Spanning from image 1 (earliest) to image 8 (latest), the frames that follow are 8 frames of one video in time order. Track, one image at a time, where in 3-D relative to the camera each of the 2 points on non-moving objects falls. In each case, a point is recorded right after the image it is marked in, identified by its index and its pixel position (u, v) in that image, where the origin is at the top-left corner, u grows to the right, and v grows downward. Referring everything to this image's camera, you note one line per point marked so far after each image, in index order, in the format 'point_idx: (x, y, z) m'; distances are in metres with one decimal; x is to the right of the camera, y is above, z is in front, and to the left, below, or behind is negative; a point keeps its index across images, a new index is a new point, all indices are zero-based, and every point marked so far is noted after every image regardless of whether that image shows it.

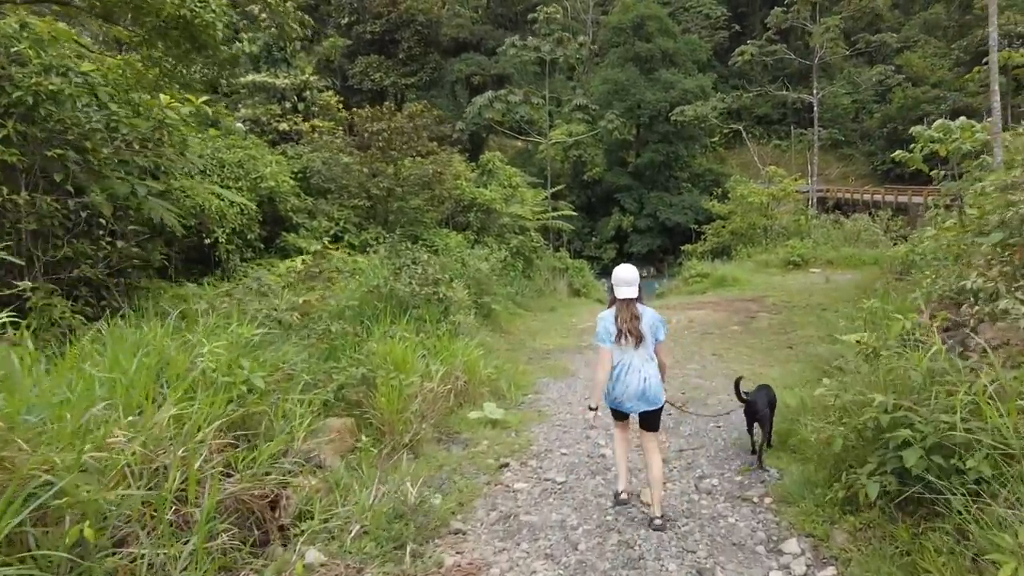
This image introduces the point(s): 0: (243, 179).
0: (-3.5, +1.4, +8.8) m
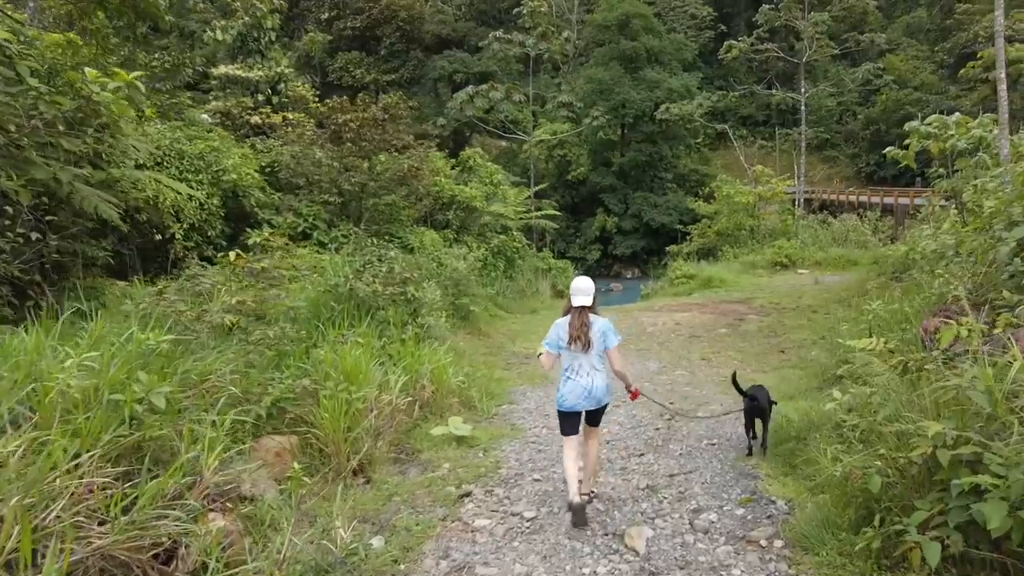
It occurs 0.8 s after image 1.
0: (-3.8, +1.4, +8.2) m
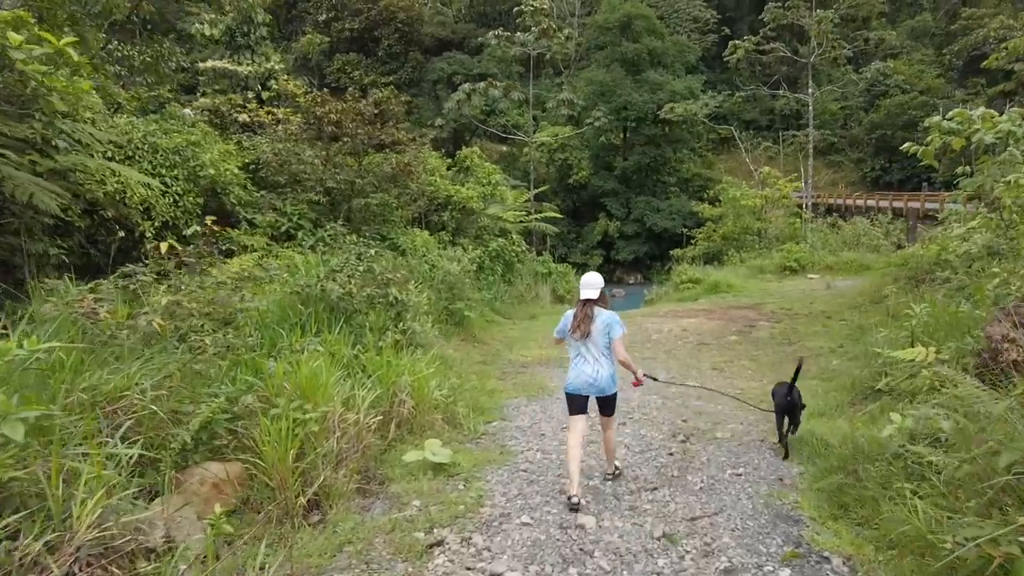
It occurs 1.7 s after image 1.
0: (-3.8, +1.4, +7.7) m
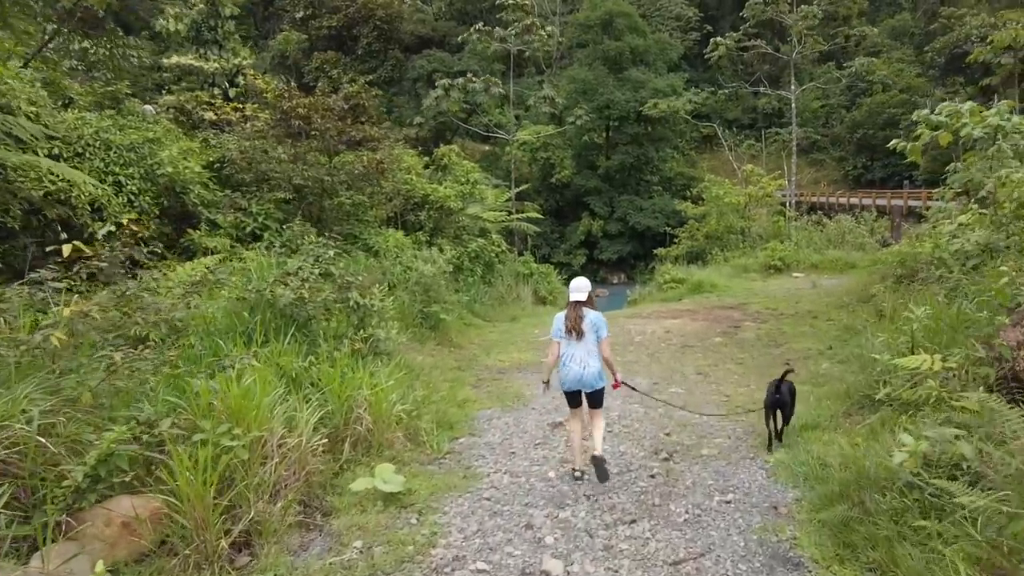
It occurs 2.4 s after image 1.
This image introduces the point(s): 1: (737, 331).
0: (-4.1, +1.3, +7.3) m
1: (+2.9, -0.6, +8.8) m
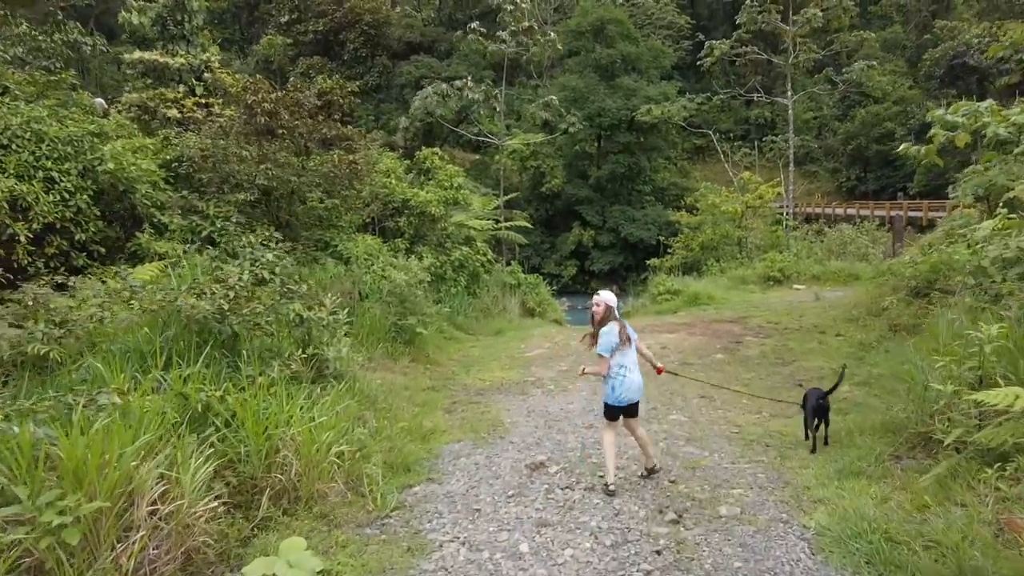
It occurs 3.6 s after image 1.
0: (-4.3, +1.2, +6.5) m
1: (+2.7, -0.7, +8.1) m
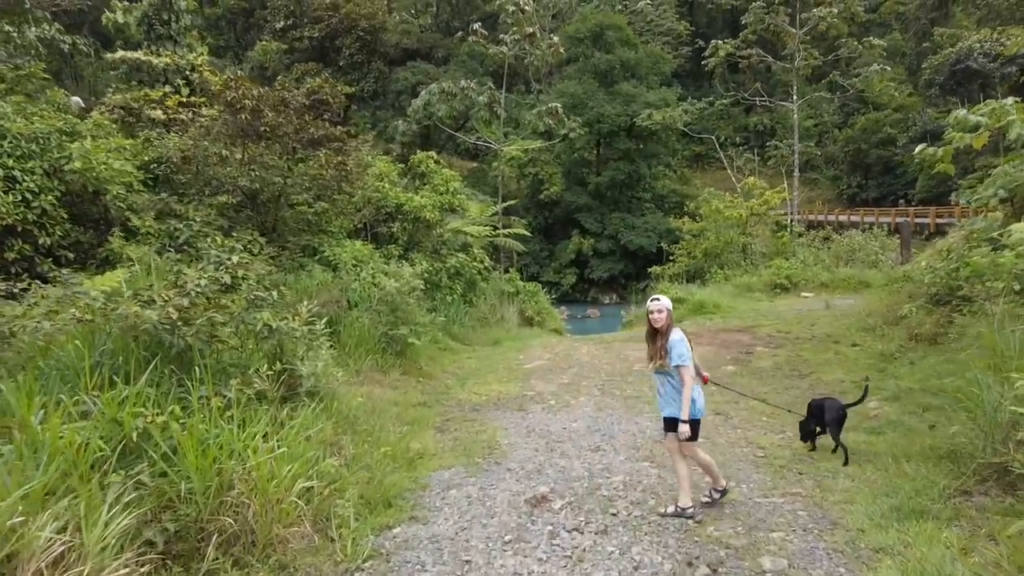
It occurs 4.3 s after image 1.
0: (-4.3, +1.2, +6.1) m
1: (+2.7, -0.8, +7.7) m
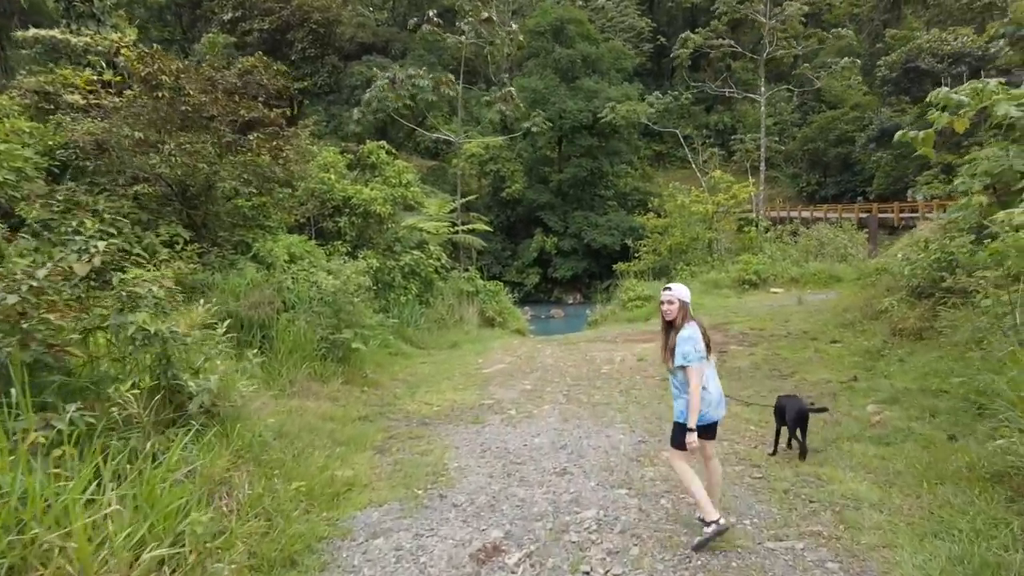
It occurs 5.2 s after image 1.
0: (-4.7, +1.1, +5.2) m
1: (+2.3, -0.7, +7.1) m
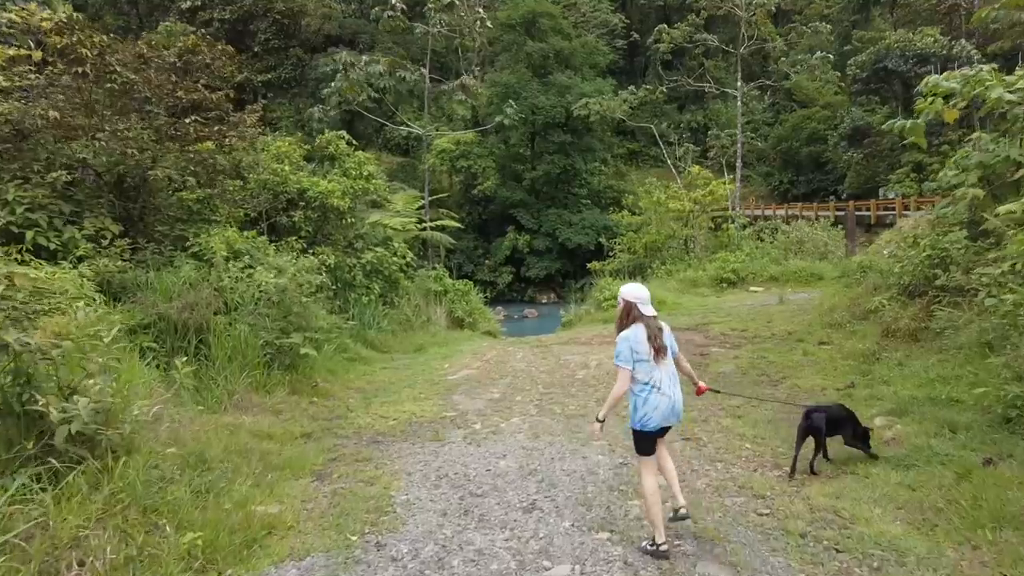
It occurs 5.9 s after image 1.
0: (-4.9, +1.1, +4.4) m
1: (+1.9, -0.7, +6.6) m
